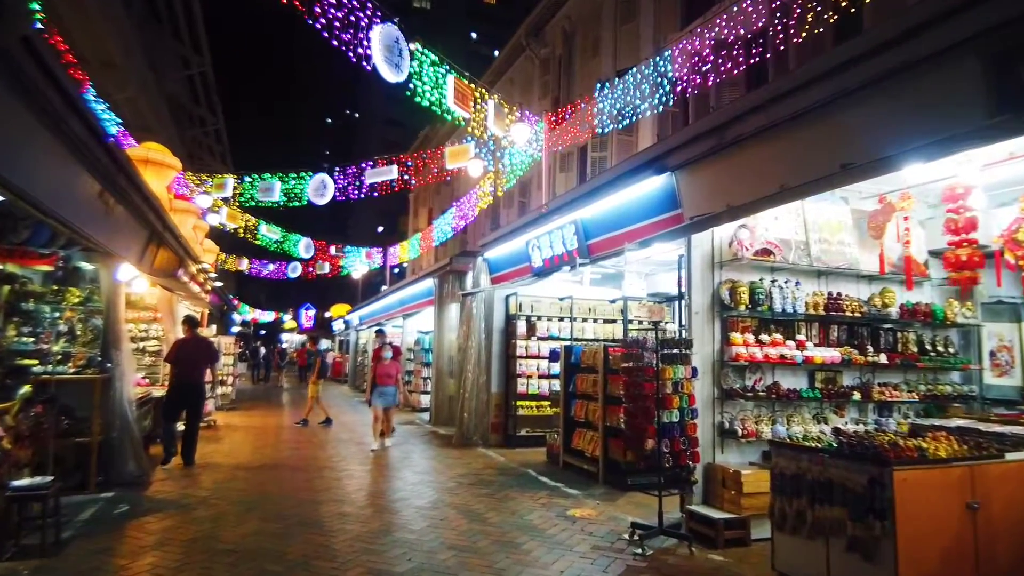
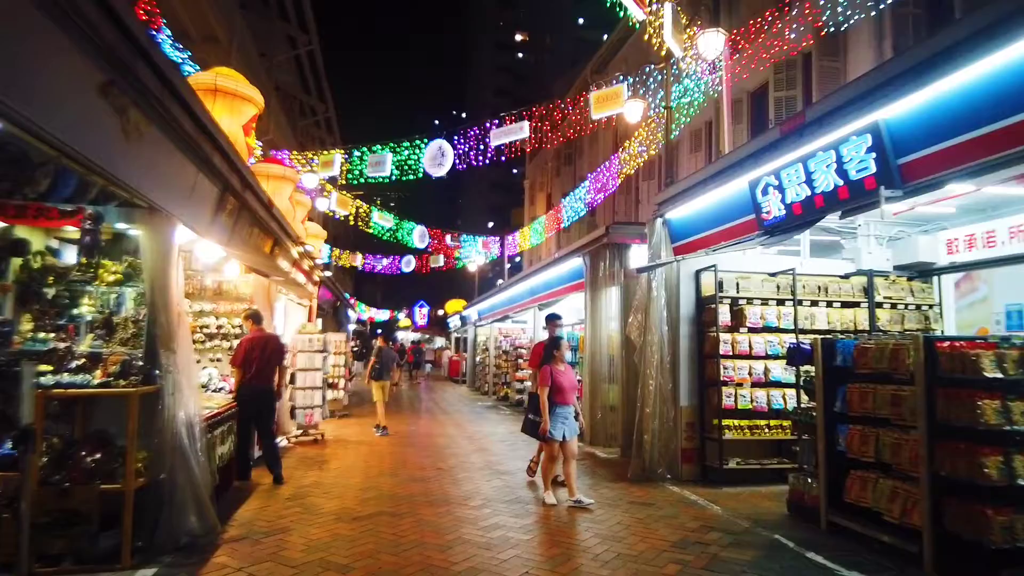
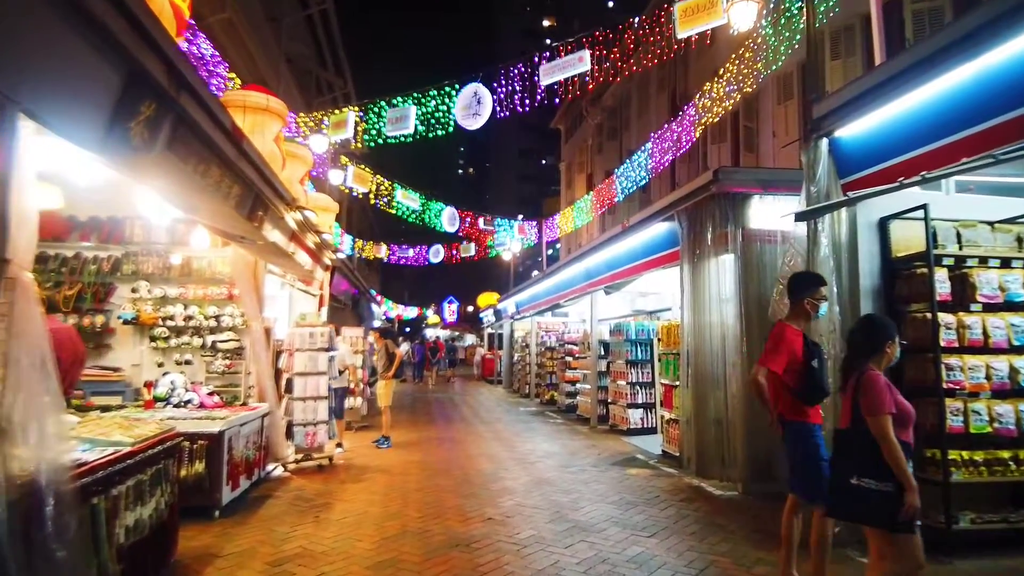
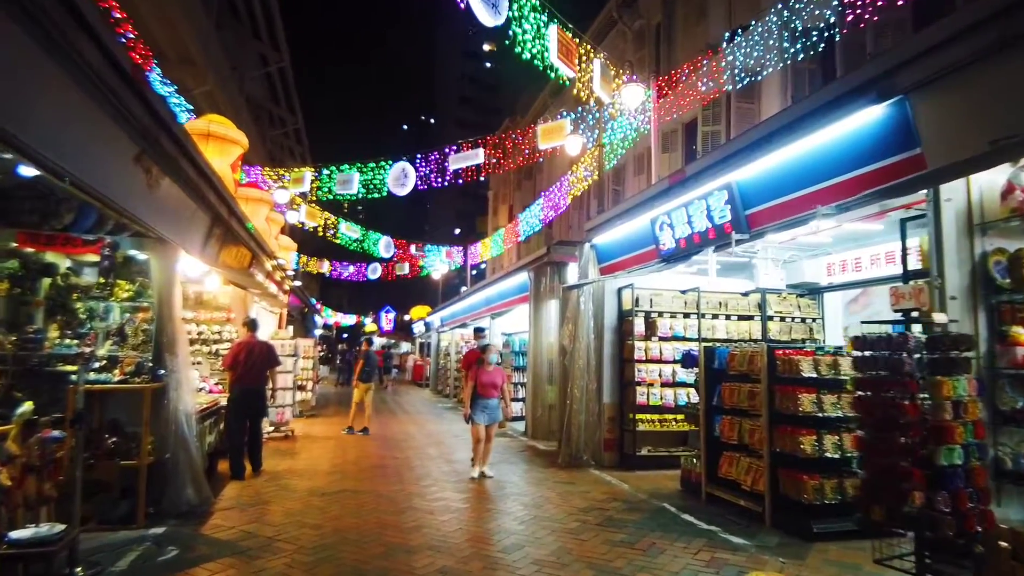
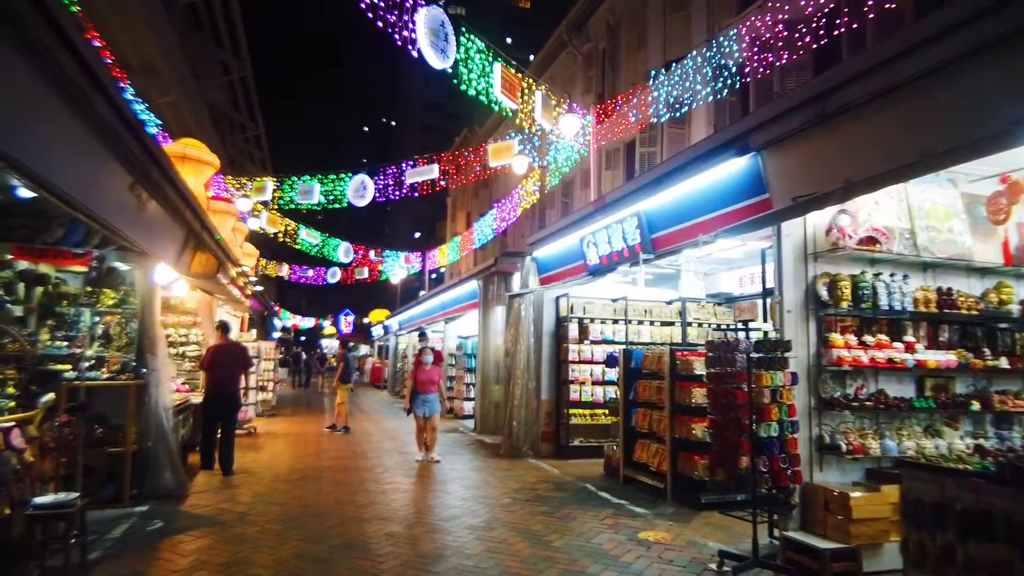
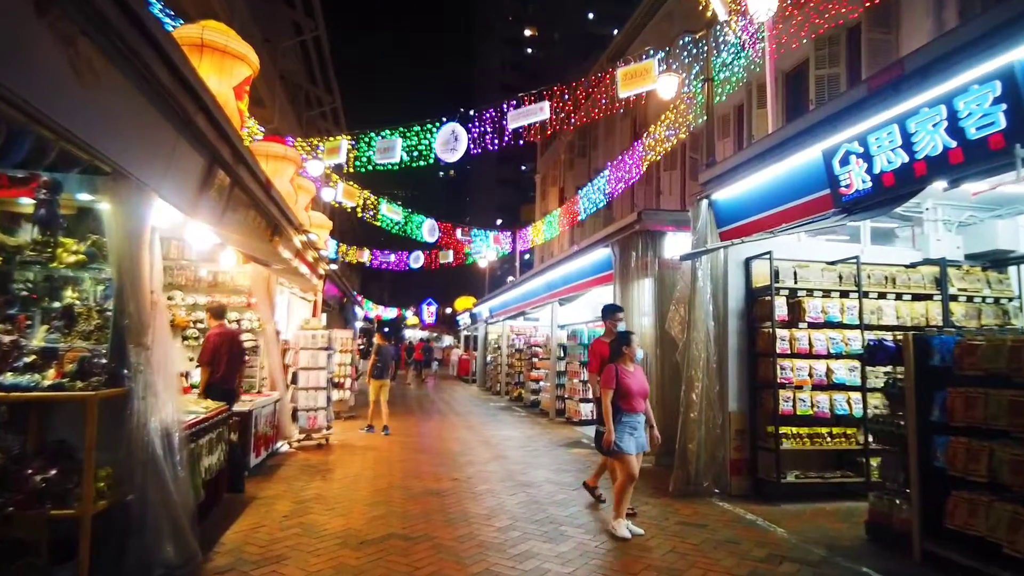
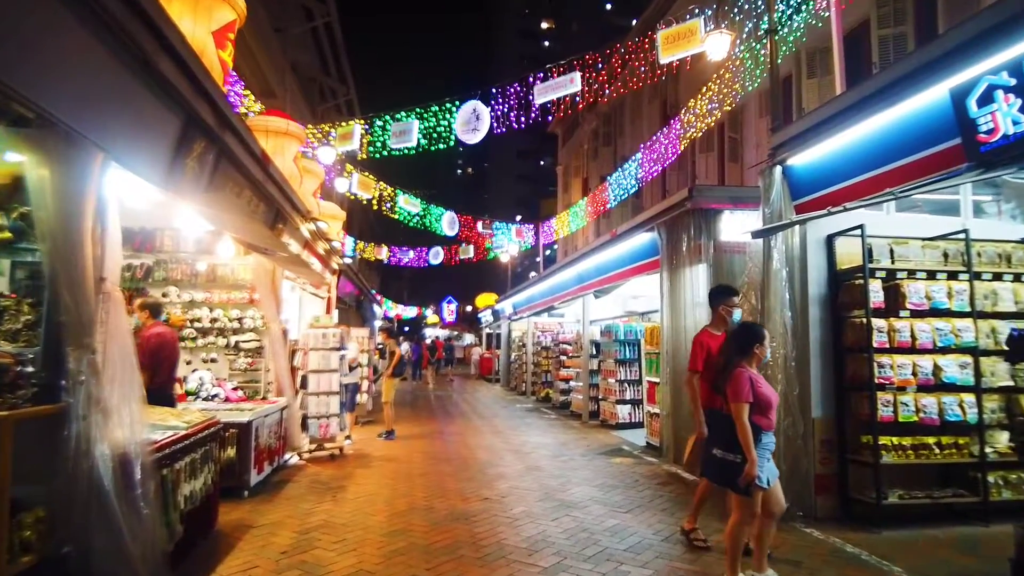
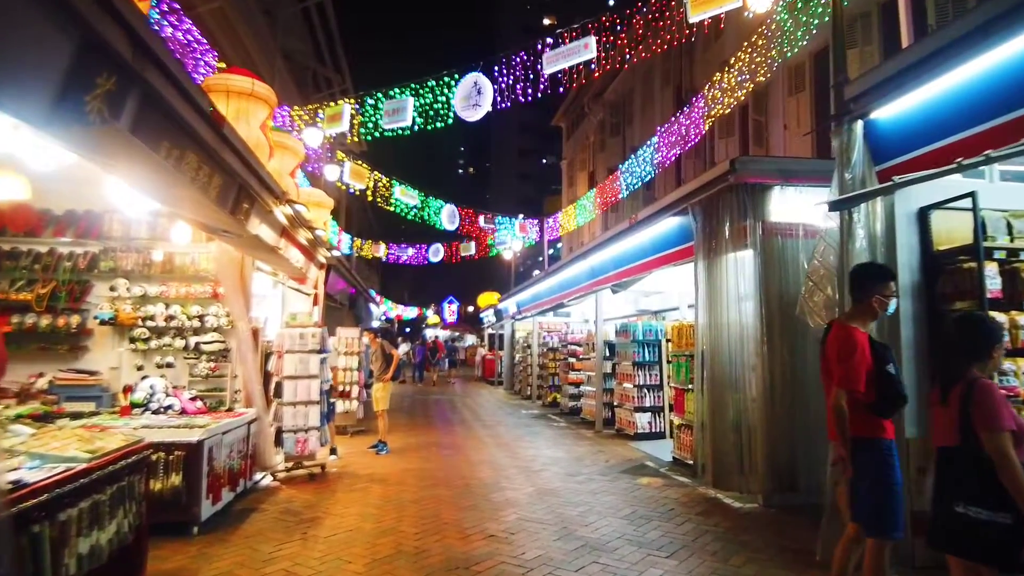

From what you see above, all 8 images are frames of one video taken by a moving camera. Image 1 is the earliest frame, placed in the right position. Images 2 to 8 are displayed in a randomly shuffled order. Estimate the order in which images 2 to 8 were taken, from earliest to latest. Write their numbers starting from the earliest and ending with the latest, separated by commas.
5, 4, 2, 6, 7, 3, 8
